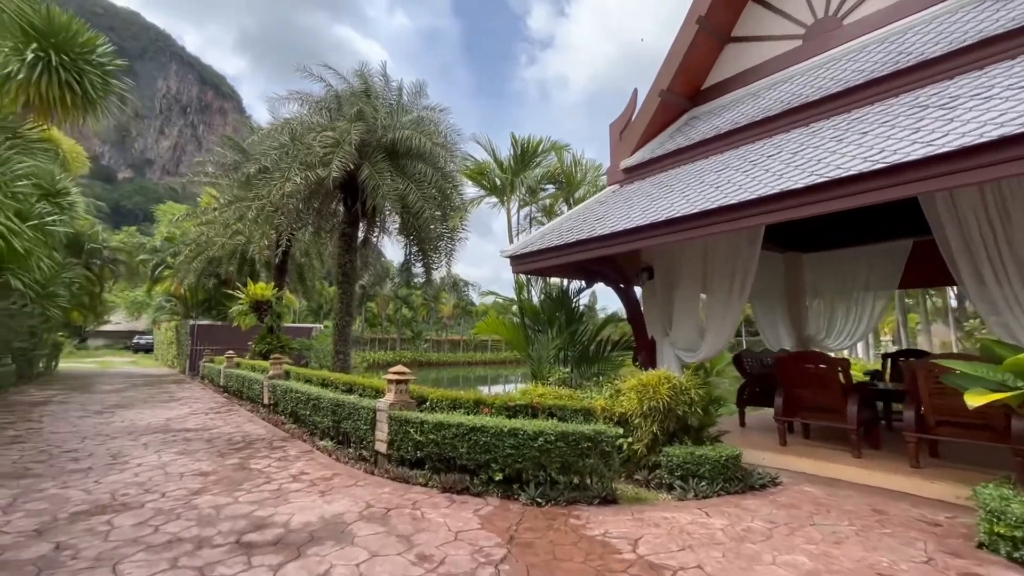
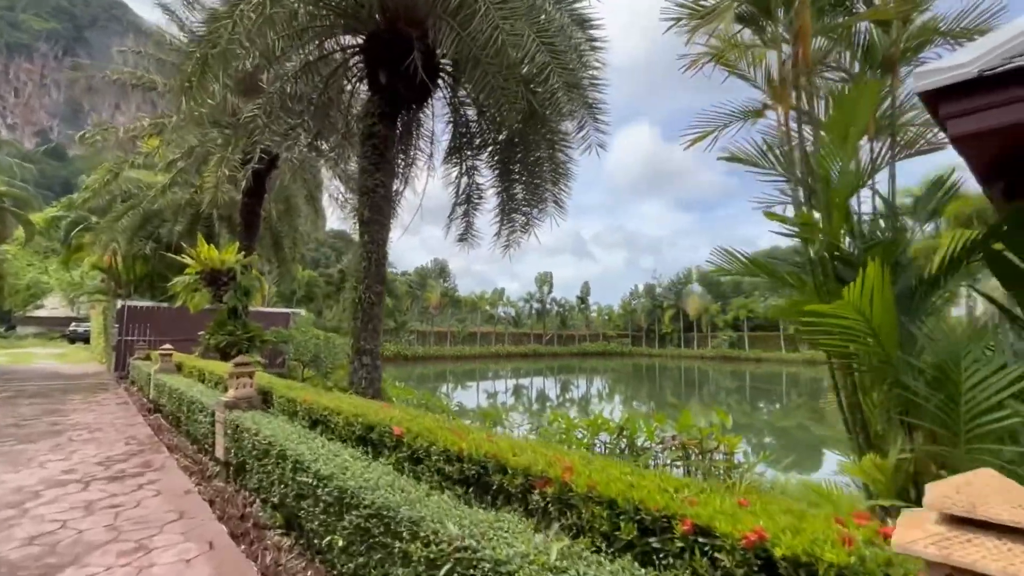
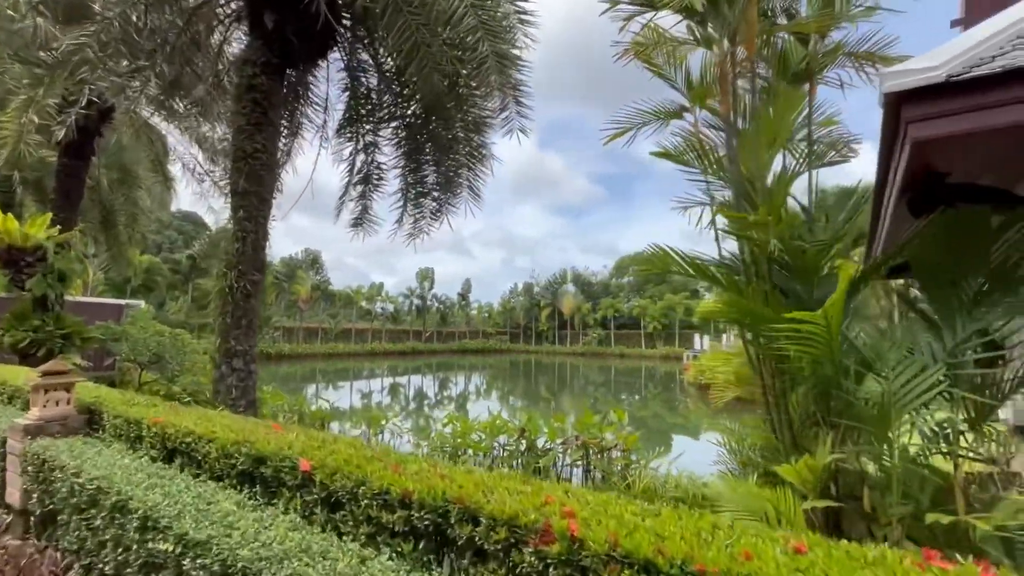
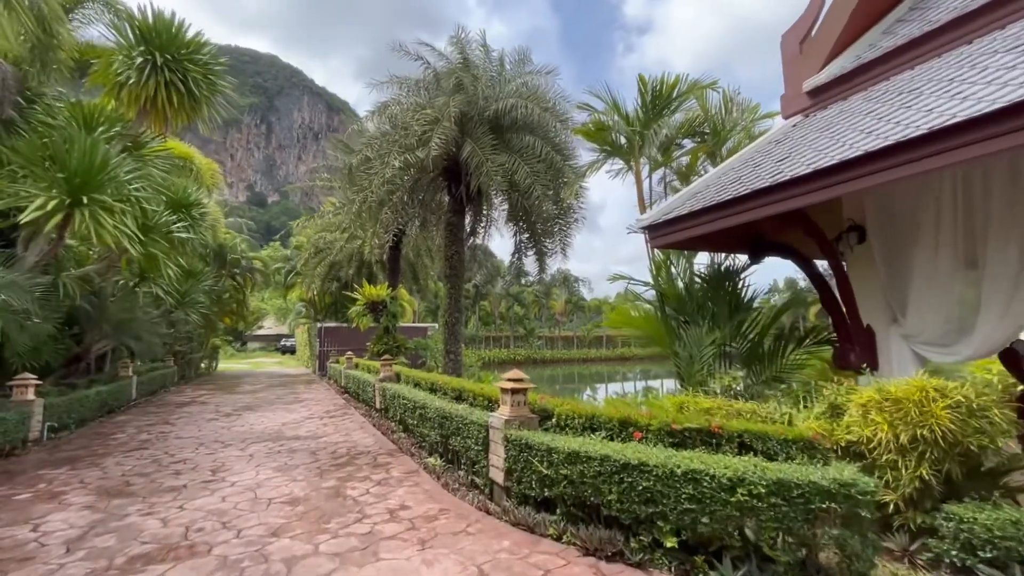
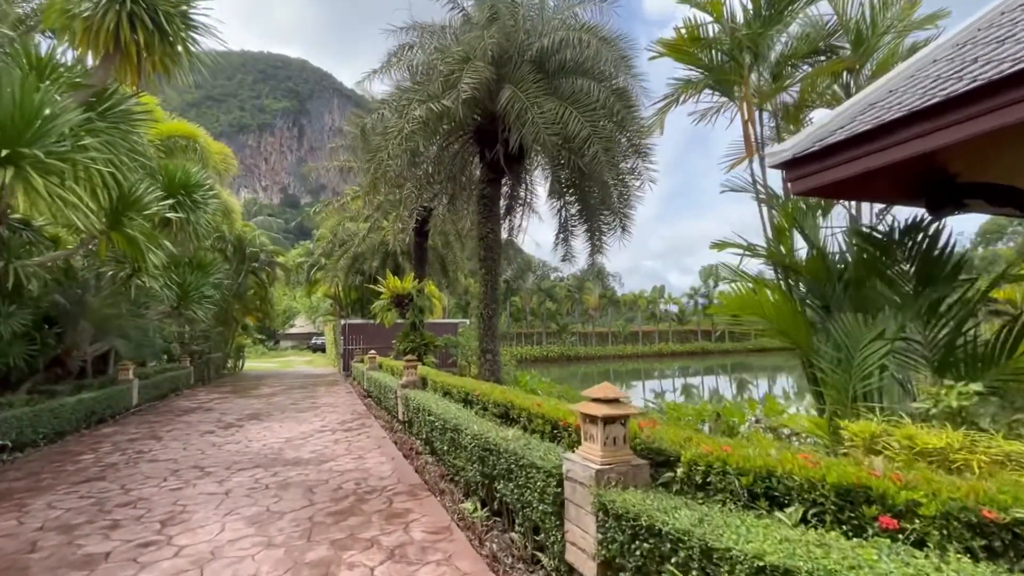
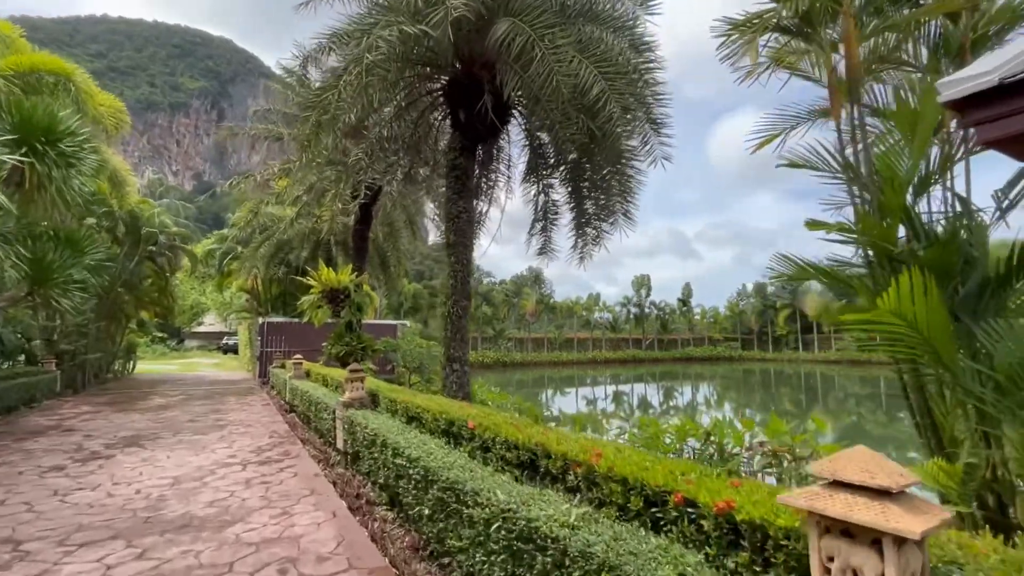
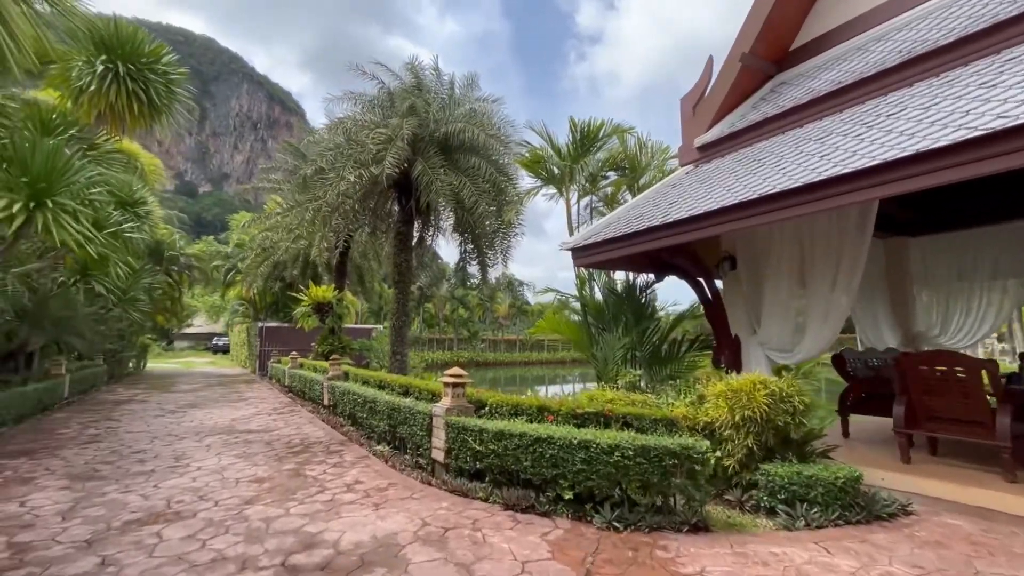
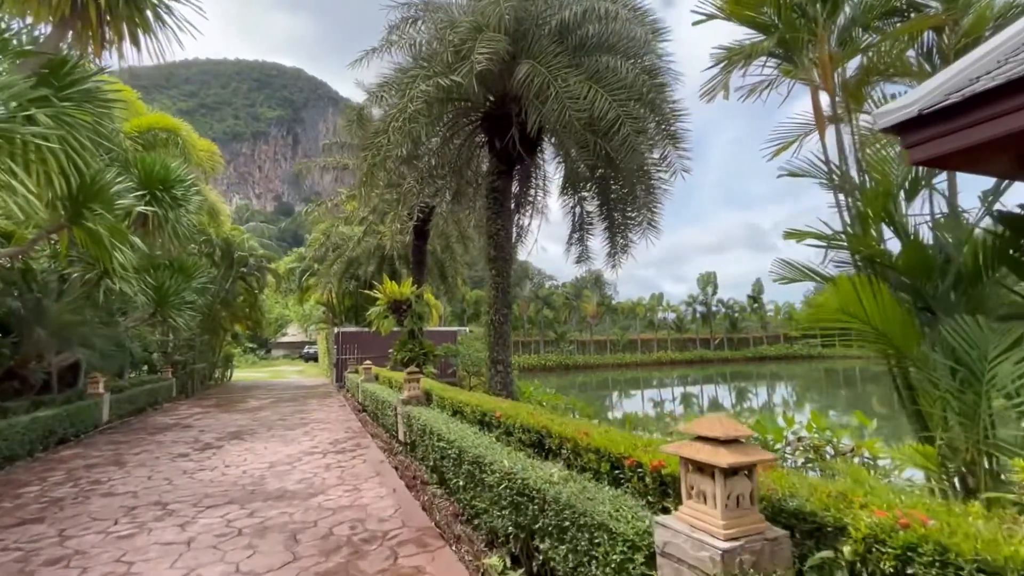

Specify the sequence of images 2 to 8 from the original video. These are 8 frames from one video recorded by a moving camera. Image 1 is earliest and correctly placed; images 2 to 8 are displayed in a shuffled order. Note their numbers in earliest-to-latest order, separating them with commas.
7, 4, 5, 8, 6, 2, 3
